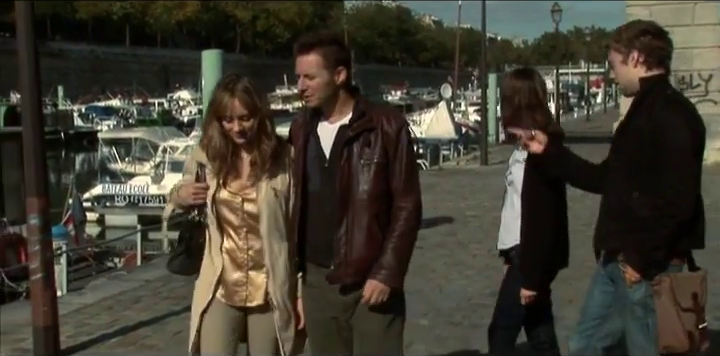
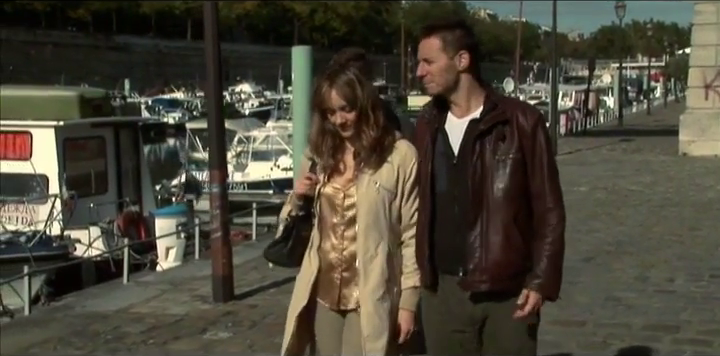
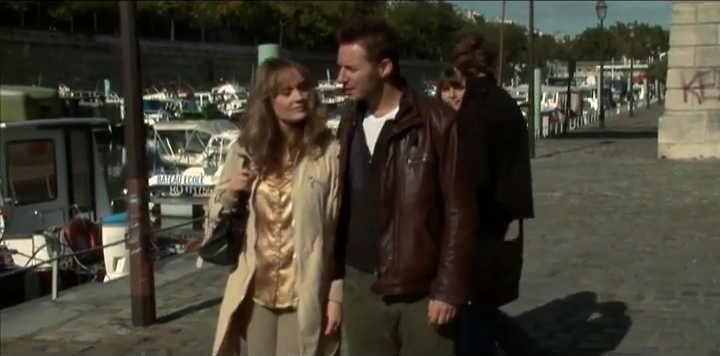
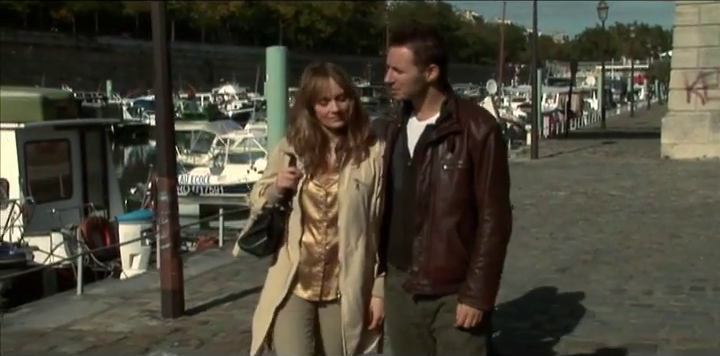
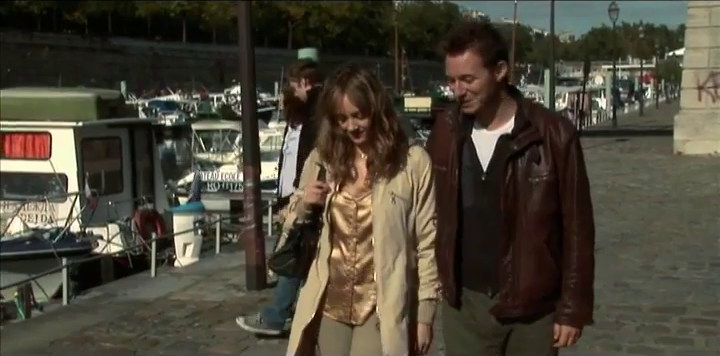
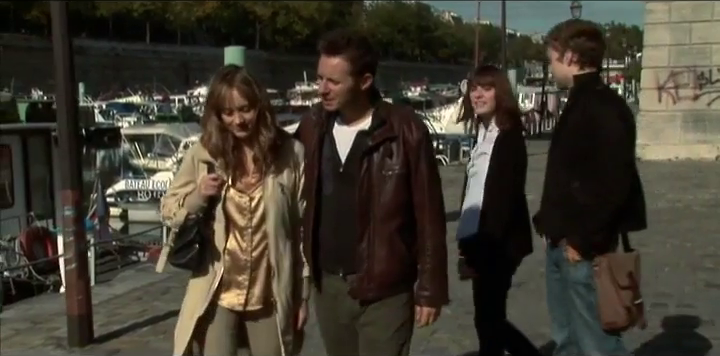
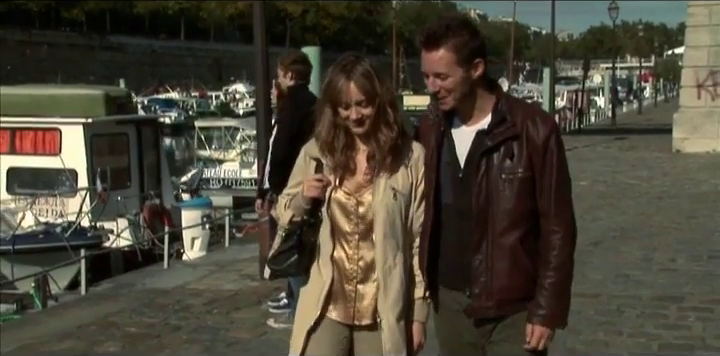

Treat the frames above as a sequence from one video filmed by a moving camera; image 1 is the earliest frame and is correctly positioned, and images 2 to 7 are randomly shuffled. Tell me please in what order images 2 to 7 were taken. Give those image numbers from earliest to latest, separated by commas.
6, 3, 4, 2, 5, 7
